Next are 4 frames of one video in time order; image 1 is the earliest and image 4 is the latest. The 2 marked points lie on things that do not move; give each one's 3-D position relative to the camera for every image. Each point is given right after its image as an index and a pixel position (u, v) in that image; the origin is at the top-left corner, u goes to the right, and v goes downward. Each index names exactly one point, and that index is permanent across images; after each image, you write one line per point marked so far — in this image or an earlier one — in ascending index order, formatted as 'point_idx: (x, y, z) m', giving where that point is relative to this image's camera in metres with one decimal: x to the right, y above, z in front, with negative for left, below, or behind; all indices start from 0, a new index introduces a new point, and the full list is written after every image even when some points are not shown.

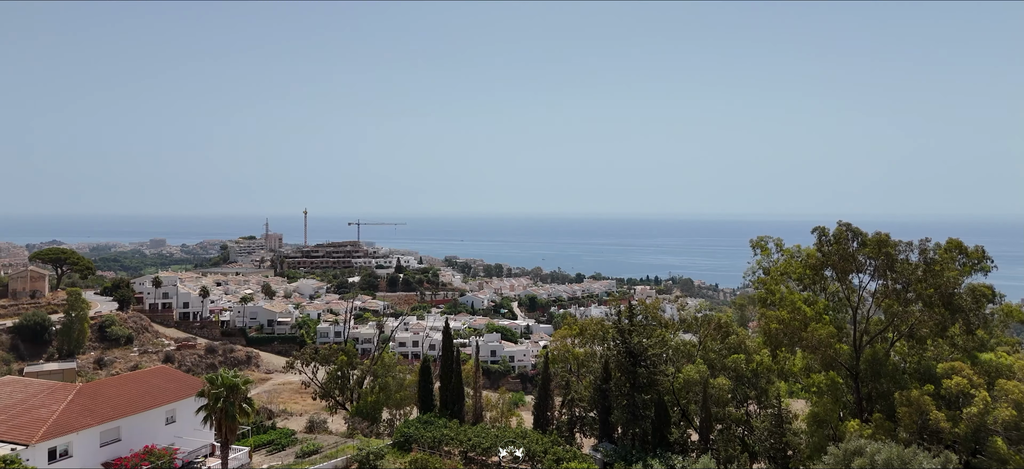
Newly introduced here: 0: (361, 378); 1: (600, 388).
0: (-3.9, -3.7, +15.5) m
1: (+2.0, -3.5, +13.4) m
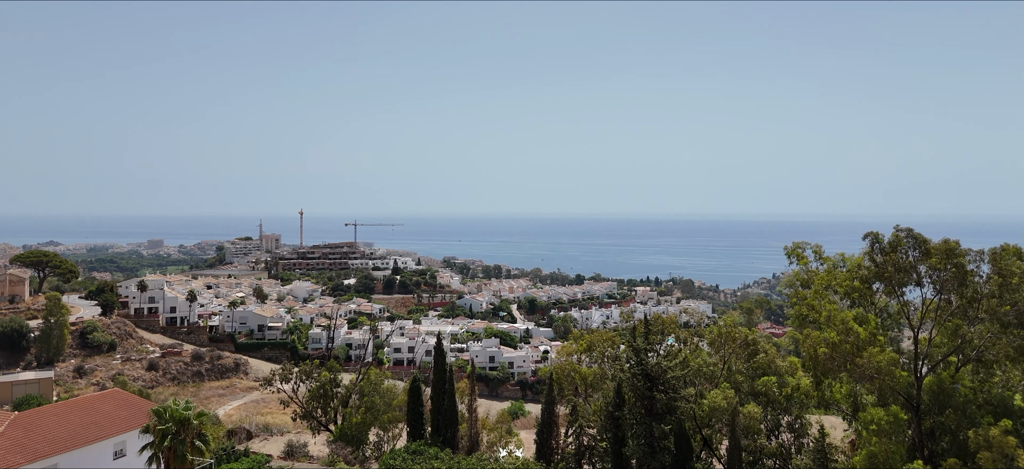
0: (-3.9, -3.8, +14.2) m
1: (+2.0, -3.6, +12.1) m
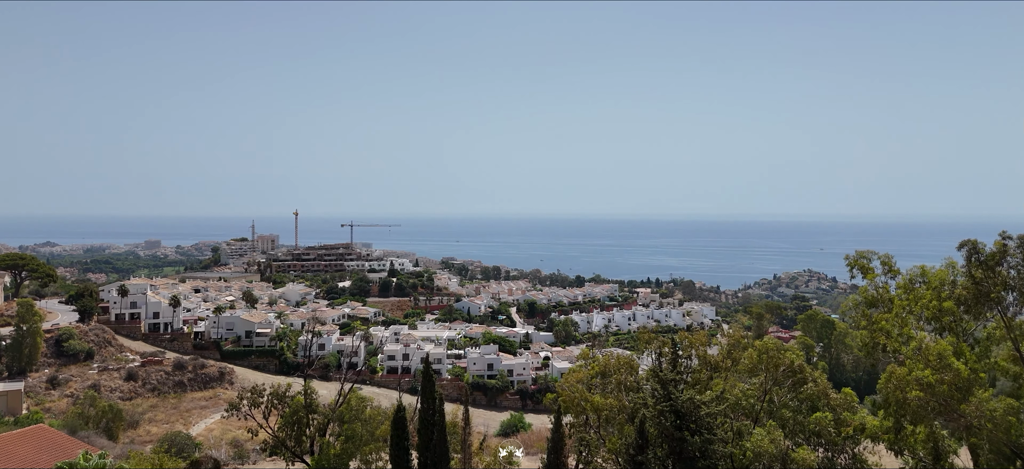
0: (-3.9, -3.9, +12.5) m
1: (+2.0, -3.7, +10.5) m
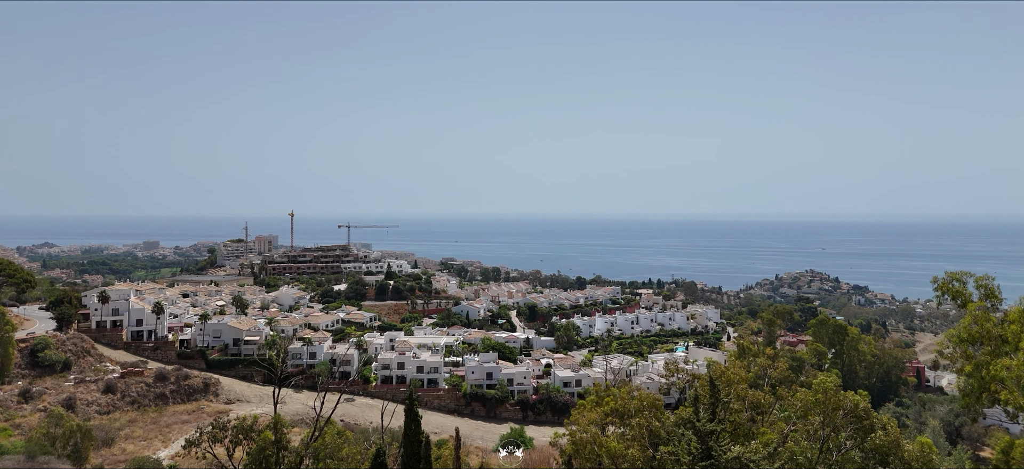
0: (-3.9, -4.0, +11.0) m
1: (+2.0, -3.8, +8.9) m
